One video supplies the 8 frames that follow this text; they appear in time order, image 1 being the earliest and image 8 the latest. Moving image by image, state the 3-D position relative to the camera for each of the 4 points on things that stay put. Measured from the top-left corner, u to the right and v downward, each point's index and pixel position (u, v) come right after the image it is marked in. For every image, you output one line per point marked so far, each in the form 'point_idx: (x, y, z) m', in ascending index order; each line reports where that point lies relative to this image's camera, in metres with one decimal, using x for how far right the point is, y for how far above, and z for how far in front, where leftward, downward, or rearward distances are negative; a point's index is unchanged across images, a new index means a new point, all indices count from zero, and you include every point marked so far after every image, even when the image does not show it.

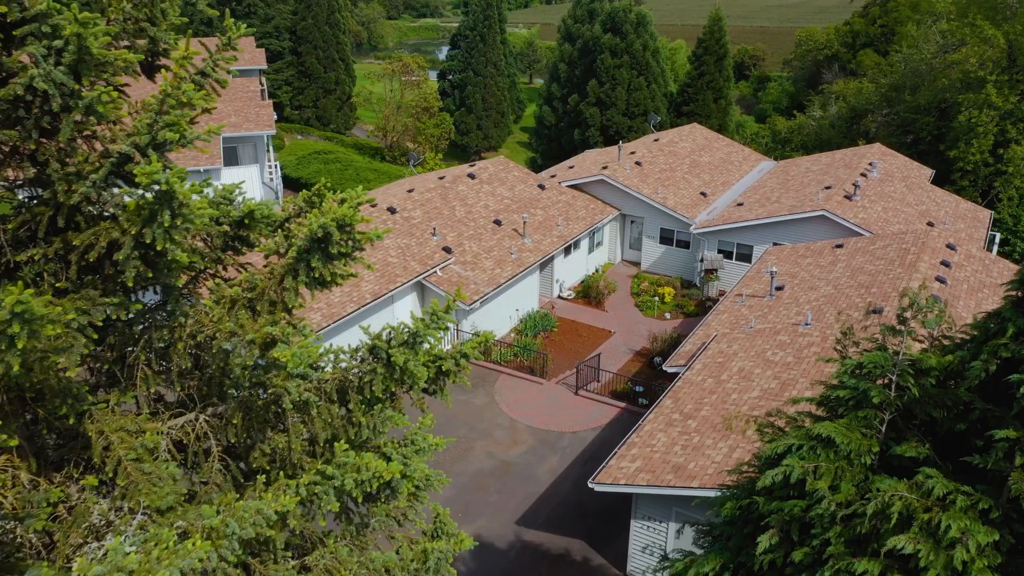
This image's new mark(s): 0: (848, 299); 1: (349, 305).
0: (+6.9, -0.2, +18.0) m
1: (-3.4, -0.4, +18.3) m
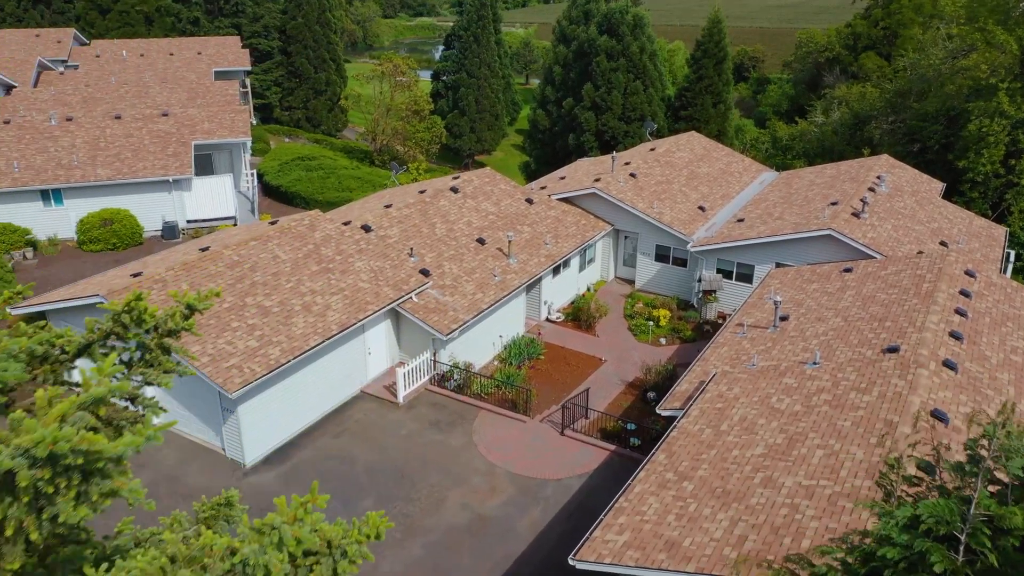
0: (+6.5, -0.9, +16.4) m
1: (-3.8, -0.9, +16.7) m
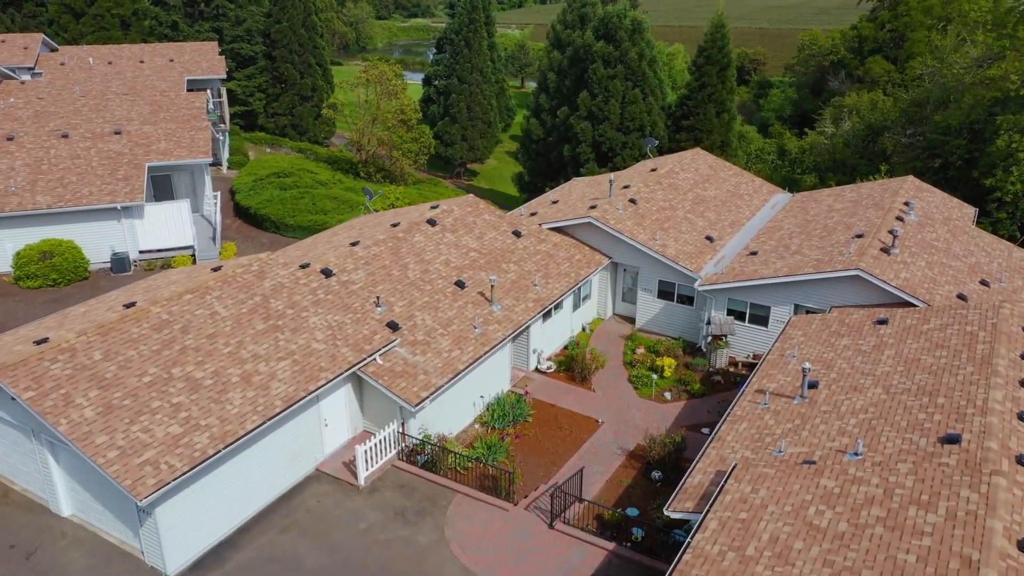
0: (+6.1, -2.0, +13.7) m
1: (-4.1, -2.0, +13.9) m
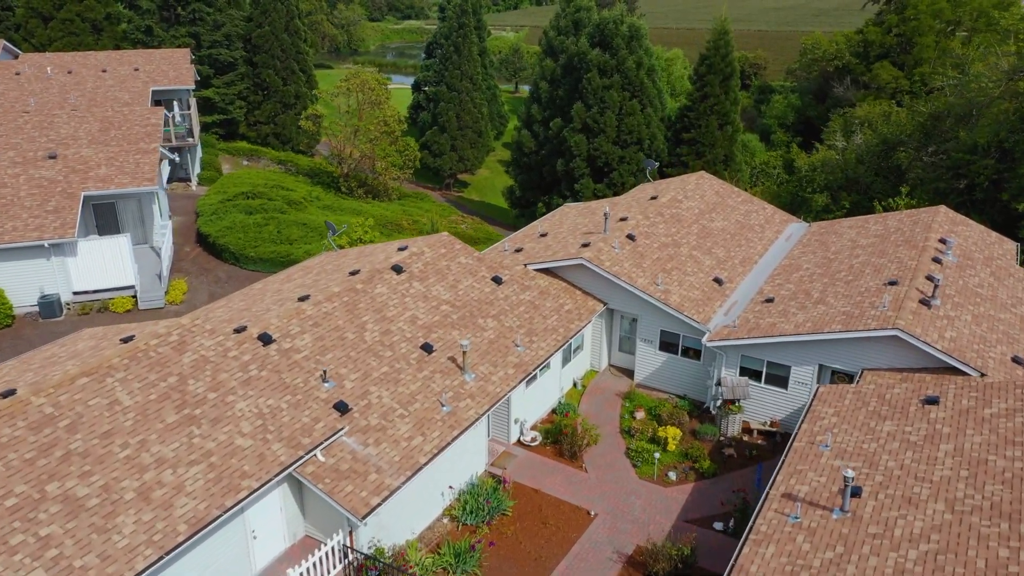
0: (+5.7, -3.2, +10.7) m
1: (-4.6, -3.3, +10.9) m
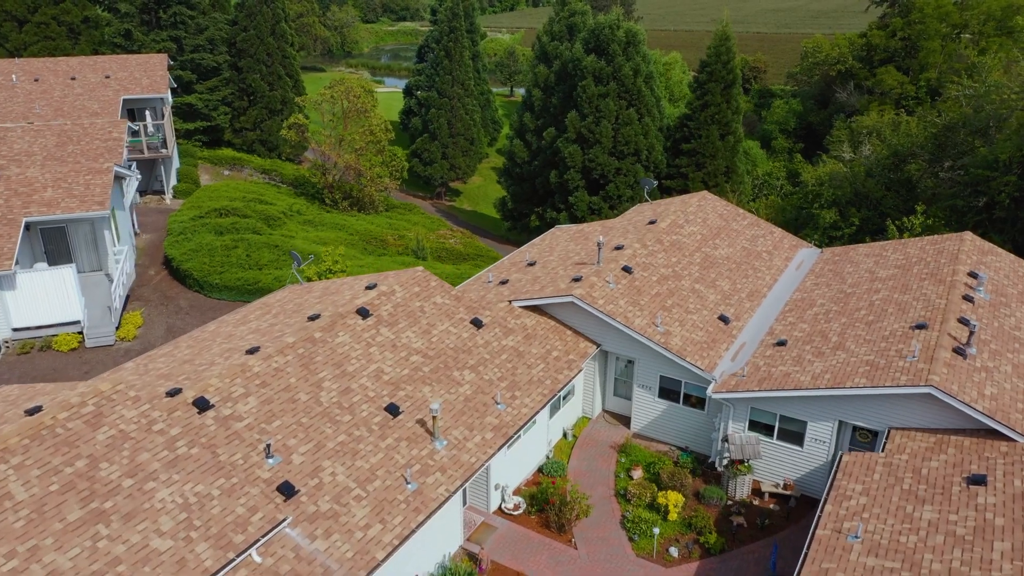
0: (+5.4, -4.0, +8.5) m
1: (-4.9, -4.1, +8.7) m
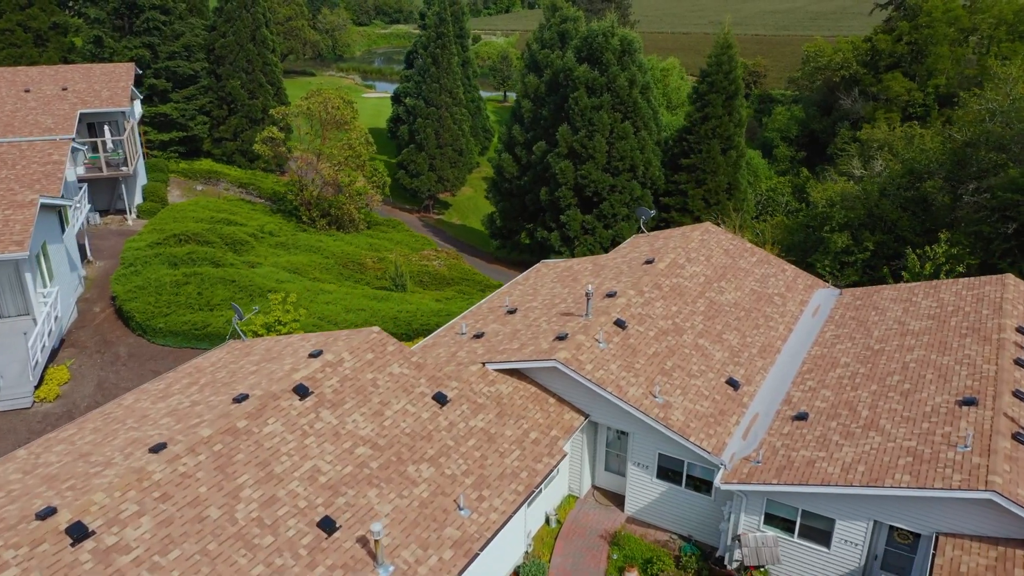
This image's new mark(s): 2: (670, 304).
0: (+4.9, -5.1, +5.8) m
1: (-5.4, -5.2, +5.9) m
2: (+3.4, -0.3, +18.8) m
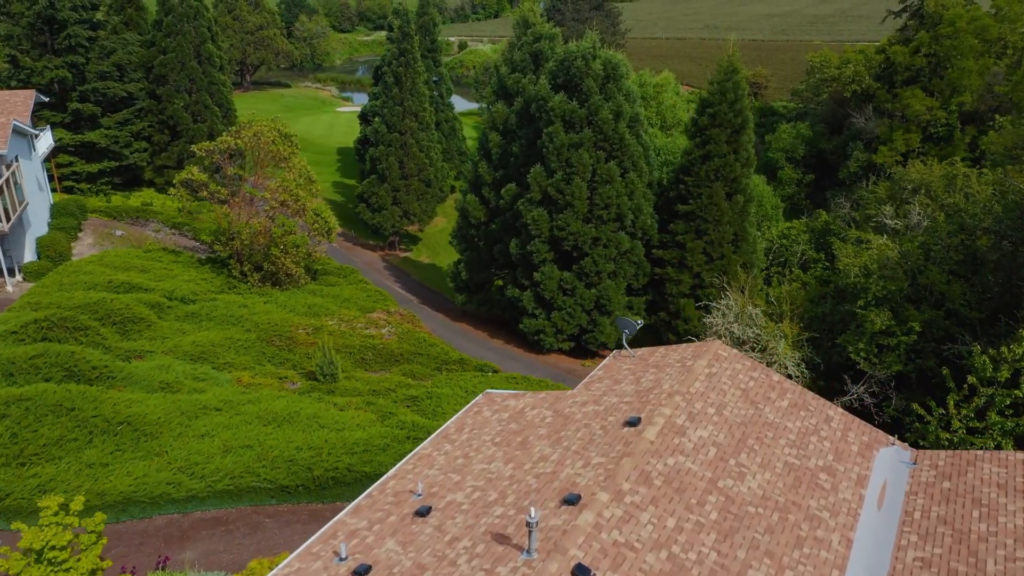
0: (+3.7, -7.8, -1.1) m
1: (-6.6, -8.0, -0.9) m
2: (+2.0, -3.1, +12.0) m
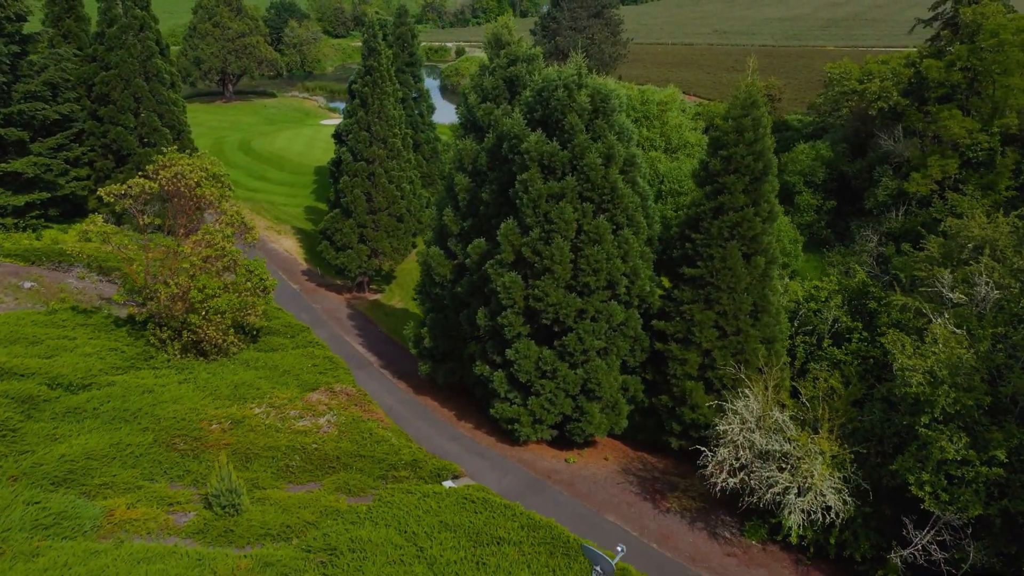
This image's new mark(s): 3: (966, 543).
0: (+2.4, -10.3, -7.6) m
1: (-7.9, -10.5, -7.4) m
2: (+0.8, -5.6, +5.5) m
3: (+10.2, -5.7, +19.7) m
